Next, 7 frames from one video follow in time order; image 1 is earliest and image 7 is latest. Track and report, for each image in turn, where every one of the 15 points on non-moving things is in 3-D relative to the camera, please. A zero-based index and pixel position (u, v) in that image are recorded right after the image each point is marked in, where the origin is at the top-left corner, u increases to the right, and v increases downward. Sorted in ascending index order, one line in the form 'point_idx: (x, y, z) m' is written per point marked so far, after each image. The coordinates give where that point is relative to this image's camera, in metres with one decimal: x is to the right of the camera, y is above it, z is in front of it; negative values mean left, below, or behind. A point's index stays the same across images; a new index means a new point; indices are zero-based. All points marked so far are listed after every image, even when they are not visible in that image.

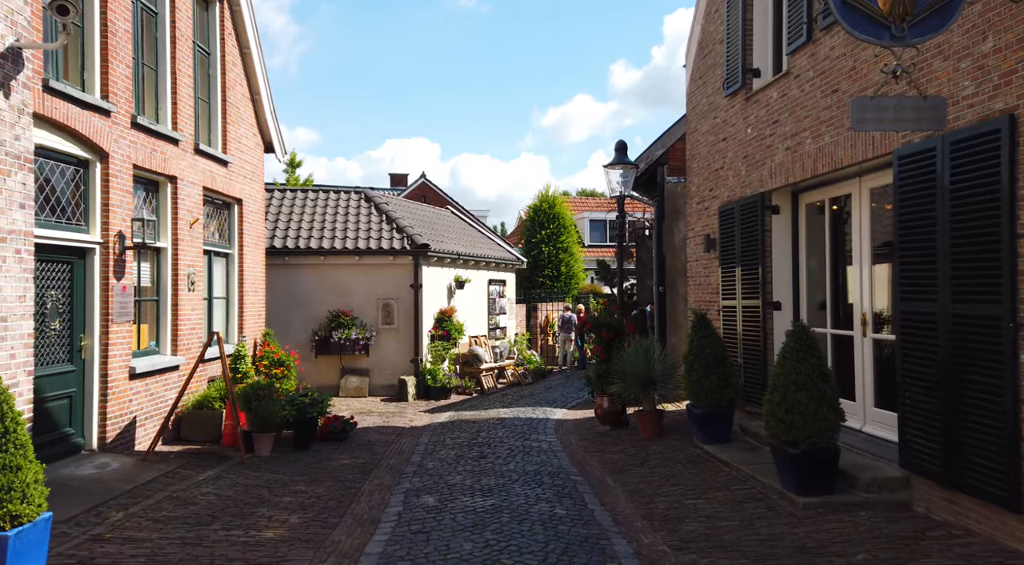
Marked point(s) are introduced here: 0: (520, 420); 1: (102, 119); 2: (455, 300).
0: (+0.1, -2.0, +13.5) m
1: (-4.2, +1.7, +9.4) m
2: (-1.2, -0.4, +18.5) m
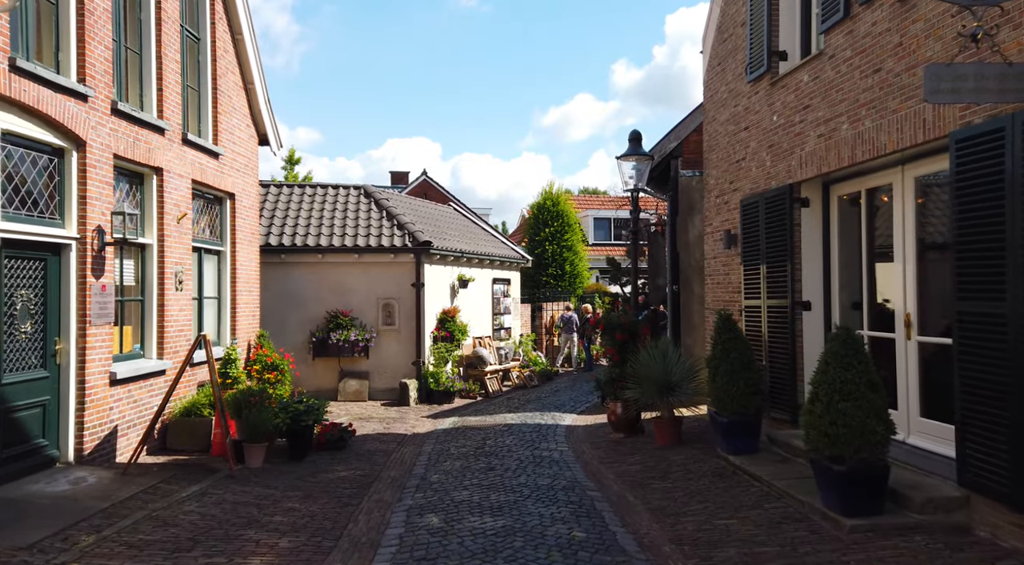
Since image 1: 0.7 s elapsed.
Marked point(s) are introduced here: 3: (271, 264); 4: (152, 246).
0: (+0.2, -2.0, +12.8) m
1: (-4.1, +1.7, +8.7) m
2: (-1.0, -0.3, +17.7) m
3: (-4.2, +0.3, +15.9) m
4: (-4.1, +0.4, +10.5) m
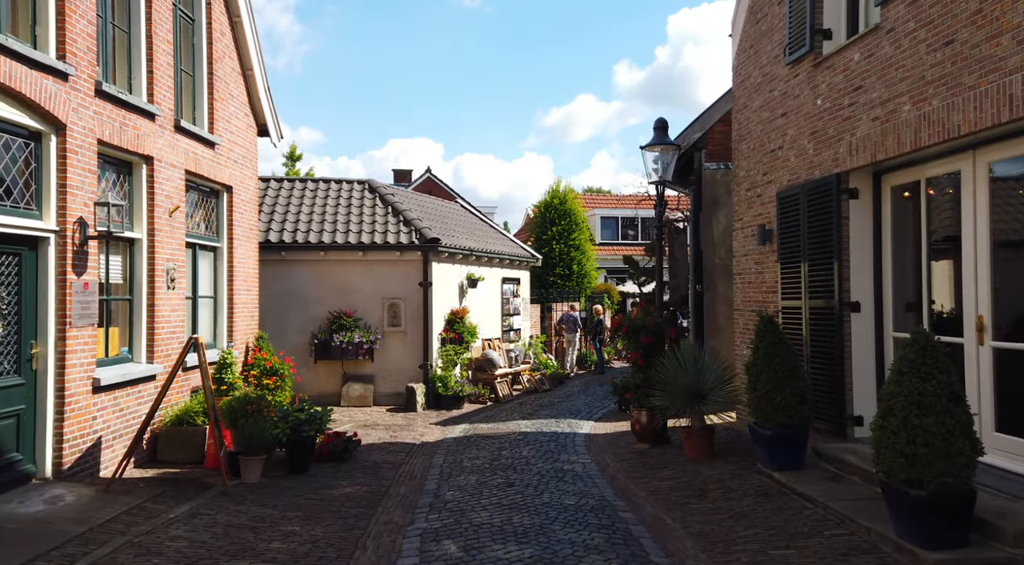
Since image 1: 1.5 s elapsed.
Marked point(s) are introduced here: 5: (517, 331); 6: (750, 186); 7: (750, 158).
0: (+0.4, -2.0, +12.0) m
1: (-3.9, +1.7, +7.9) m
2: (-0.8, -0.3, +16.9) m
3: (-4.0, +0.3, +15.1) m
4: (-3.9, +0.4, +9.7) m
5: (+0.1, -1.1, +20.0) m
6: (+2.9, +1.2, +11.0) m
7: (+2.9, +1.5, +11.0) m
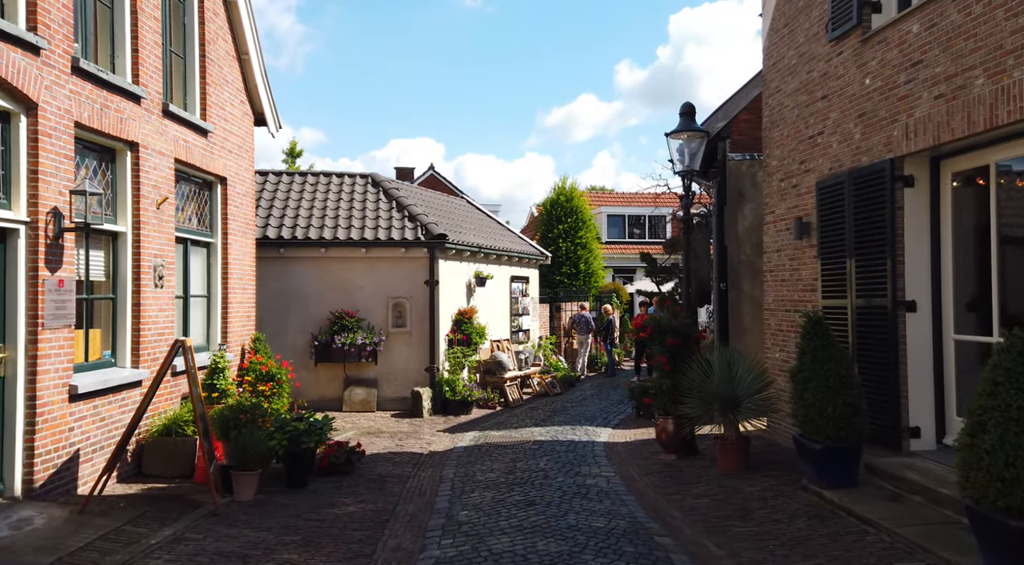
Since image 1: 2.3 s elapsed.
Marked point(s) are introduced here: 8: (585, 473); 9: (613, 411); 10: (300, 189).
0: (+0.6, -2.0, +11.2) m
1: (-3.8, +1.7, +7.1) m
2: (-0.7, -0.3, +16.2) m
3: (-3.8, +0.4, +14.3) m
4: (-3.8, +0.5, +8.9) m
5: (+0.3, -1.0, +19.2) m
6: (+3.1, +1.2, +10.2) m
7: (+3.0, +1.5, +10.2) m
8: (+0.7, -1.9, +9.1) m
9: (+1.6, -2.0, +14.4) m
10: (-3.7, +1.6, +15.8) m
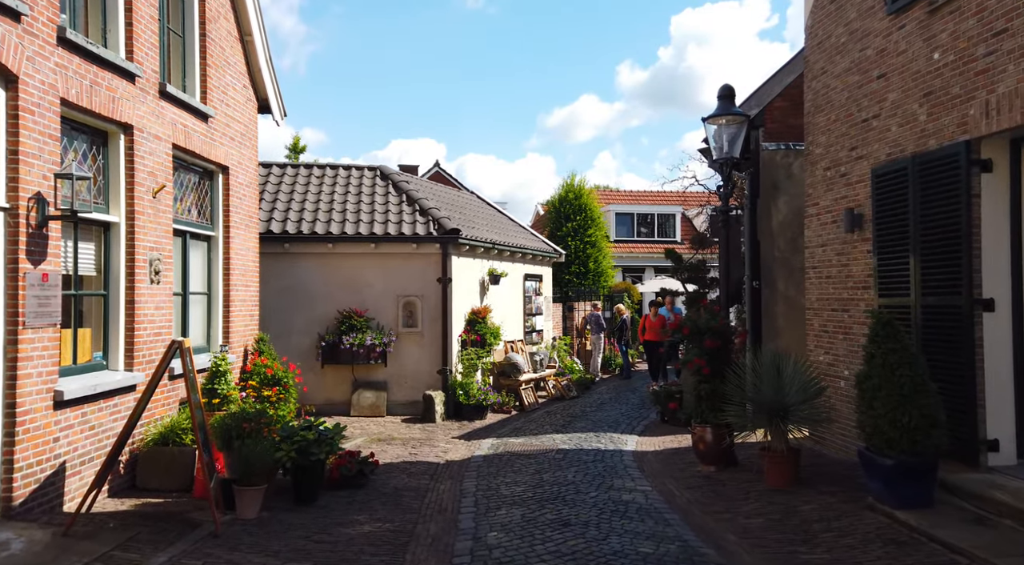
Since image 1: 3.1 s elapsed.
0: (+0.8, -1.9, +10.4) m
1: (-3.5, +1.8, +6.3) m
2: (-0.4, -0.3, +15.4) m
3: (-3.5, +0.4, +13.5) m
4: (-3.5, +0.5, +8.2) m
5: (+0.6, -1.0, +18.4) m
6: (+3.3, +1.2, +9.5) m
7: (+3.3, +1.6, +9.4) m
8: (+1.0, -1.9, +8.3) m
9: (+1.8, -2.0, +13.6) m
10: (-3.4, +1.7, +15.0) m
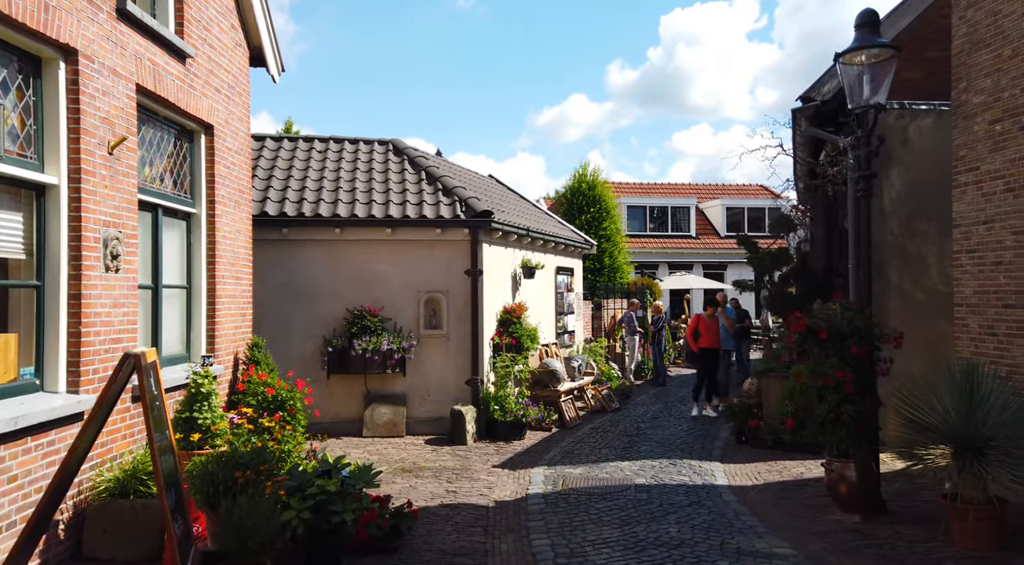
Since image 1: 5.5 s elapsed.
0: (+1.4, -1.8, +8.1) m
1: (-2.9, +1.9, +4.0) m
2: (+0.1, -0.2, +13.1) m
3: (-3.0, +0.5, +11.2) m
4: (-2.9, +0.6, +5.9) m
5: (+1.1, -0.9, +16.2) m
6: (+3.9, +1.3, +7.2) m
7: (+3.9, +1.7, +7.2) m
8: (+1.6, -1.8, +6.1) m
9: (+2.4, -1.9, +11.4) m
10: (-2.9, +1.7, +12.7) m
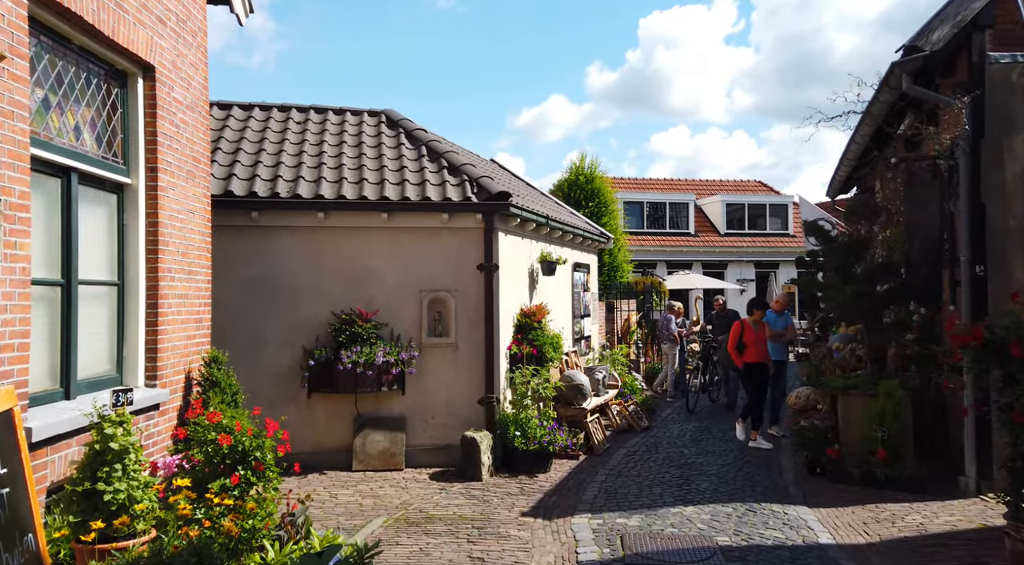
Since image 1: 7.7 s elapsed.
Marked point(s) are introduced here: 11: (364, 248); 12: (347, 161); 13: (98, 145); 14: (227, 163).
0: (+1.7, -1.8, +6.1) m
1: (-2.5, +1.9, +1.9) m
2: (+0.3, -0.1, +11.0) m
3: (-2.7, +0.5, +9.1) m
4: (-2.5, +0.6, +3.7) m
5: (+1.2, -0.9, +14.1) m
6: (+4.2, +1.3, +5.2) m
7: (+4.2, +1.7, +5.2) m
8: (+1.9, -1.7, +4.0) m
9: (+2.6, -1.9, +9.3) m
10: (-2.6, +1.8, +10.6) m
11: (-1.5, +0.3, +9.2) m
12: (-1.8, +1.3, +9.8) m
13: (-2.6, +0.9, +5.7) m
14: (-3.0, +1.2, +9.5) m
